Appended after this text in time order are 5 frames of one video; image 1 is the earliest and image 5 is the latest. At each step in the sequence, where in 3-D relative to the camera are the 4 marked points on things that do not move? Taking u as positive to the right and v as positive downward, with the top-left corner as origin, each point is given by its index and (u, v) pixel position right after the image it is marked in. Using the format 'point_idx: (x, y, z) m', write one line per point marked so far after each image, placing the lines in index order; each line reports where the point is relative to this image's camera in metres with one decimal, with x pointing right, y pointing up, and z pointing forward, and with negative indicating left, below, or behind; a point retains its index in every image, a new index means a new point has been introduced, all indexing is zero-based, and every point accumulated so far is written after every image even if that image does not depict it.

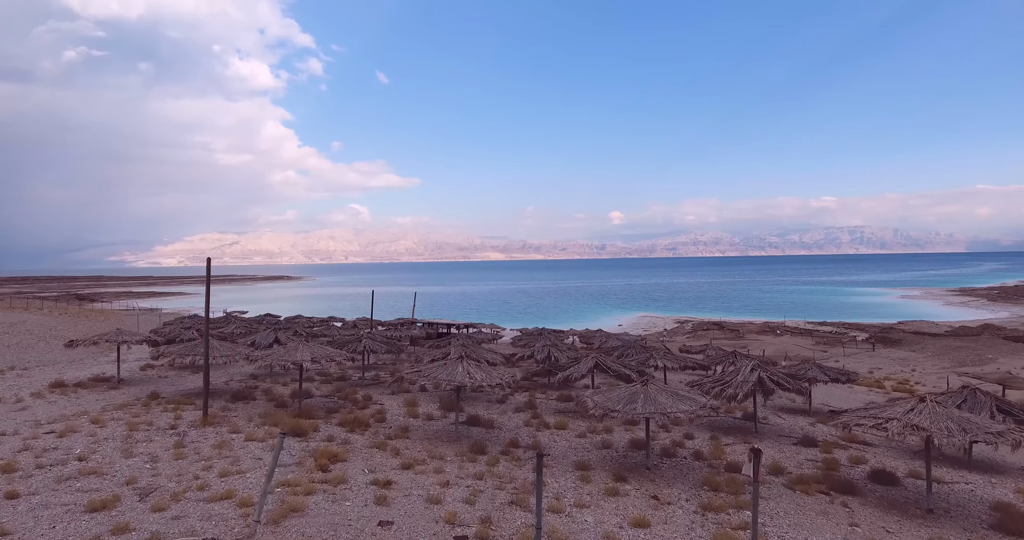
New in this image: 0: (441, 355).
0: (-2.7, -3.2, +18.2) m
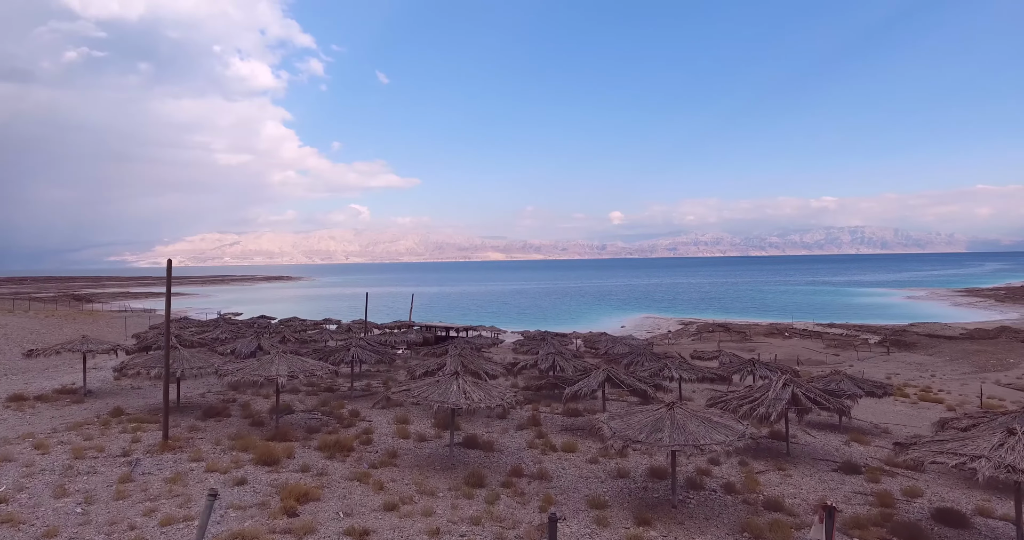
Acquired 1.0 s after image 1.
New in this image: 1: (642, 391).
0: (-2.6, -3.3, +16.6) m
1: (+3.8, -3.6, +14.3) m
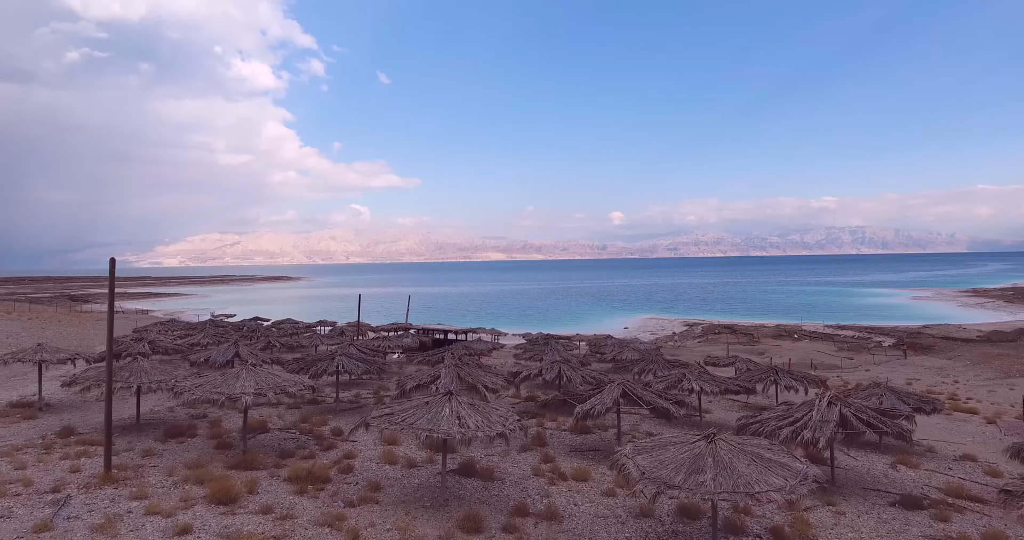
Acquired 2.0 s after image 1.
0: (-2.6, -3.3, +14.8) m
1: (+3.9, -3.6, +12.5) m
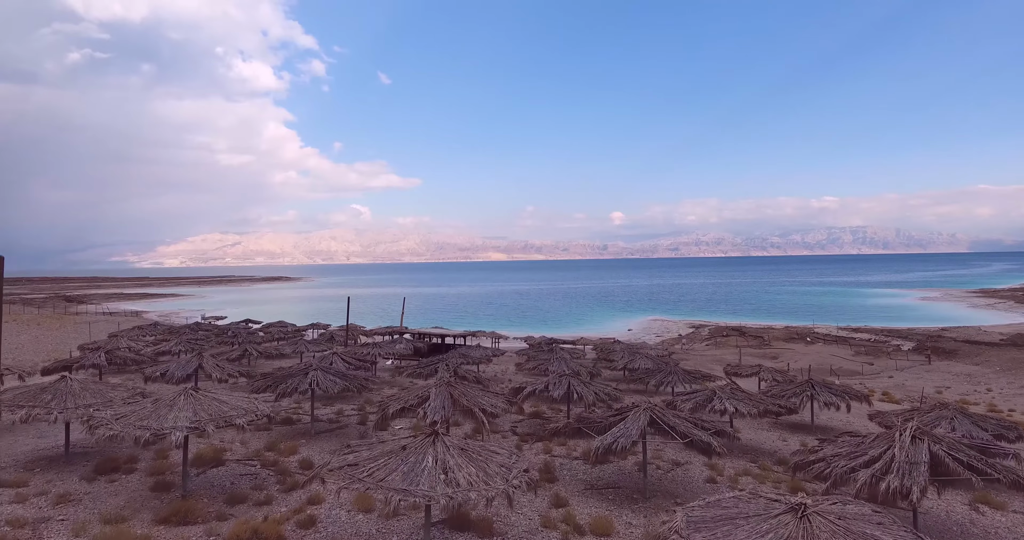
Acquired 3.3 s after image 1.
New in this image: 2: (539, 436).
0: (-2.5, -3.3, +12.6) m
1: (+4.0, -3.6, +10.2) m
2: (+0.8, -4.7, +14.0) m
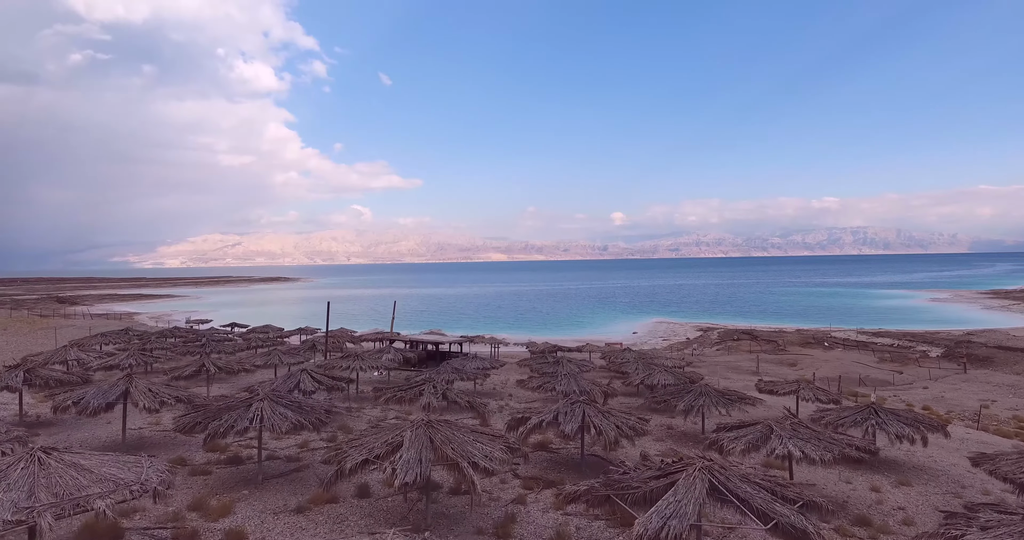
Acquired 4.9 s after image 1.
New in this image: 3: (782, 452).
0: (-2.5, -3.4, +9.5) m
1: (+4.0, -3.6, +7.2) m
2: (+0.8, -4.8, +10.9) m
3: (+5.8, -3.9, +10.6) m
